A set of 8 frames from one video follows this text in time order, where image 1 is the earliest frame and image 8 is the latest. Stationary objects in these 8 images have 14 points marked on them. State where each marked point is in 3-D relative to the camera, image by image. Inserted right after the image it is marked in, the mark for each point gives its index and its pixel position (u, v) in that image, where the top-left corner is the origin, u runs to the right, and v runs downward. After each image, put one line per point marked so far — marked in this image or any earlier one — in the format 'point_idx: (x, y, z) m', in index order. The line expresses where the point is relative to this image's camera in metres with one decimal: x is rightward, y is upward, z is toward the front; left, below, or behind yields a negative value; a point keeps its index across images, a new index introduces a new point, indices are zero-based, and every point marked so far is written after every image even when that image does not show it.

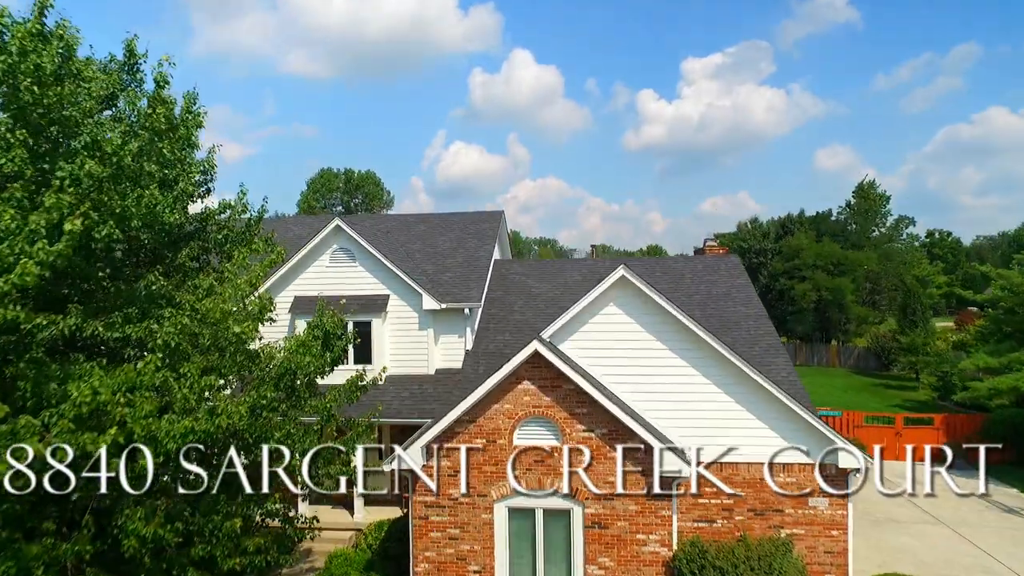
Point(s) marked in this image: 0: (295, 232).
0: (-7.1, +1.8, +20.0) m
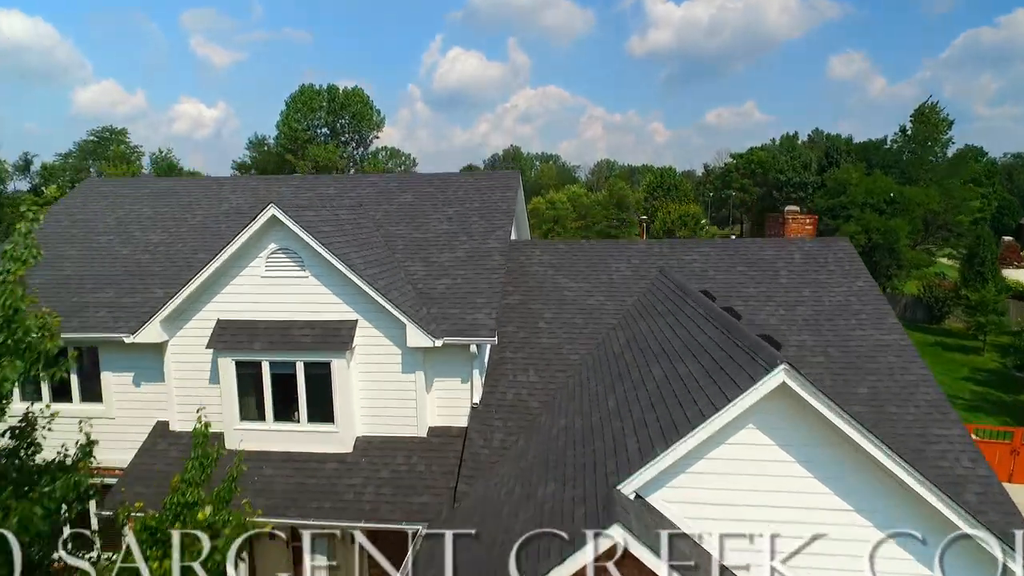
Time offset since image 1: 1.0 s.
0: (-6.6, +2.1, +14.5) m
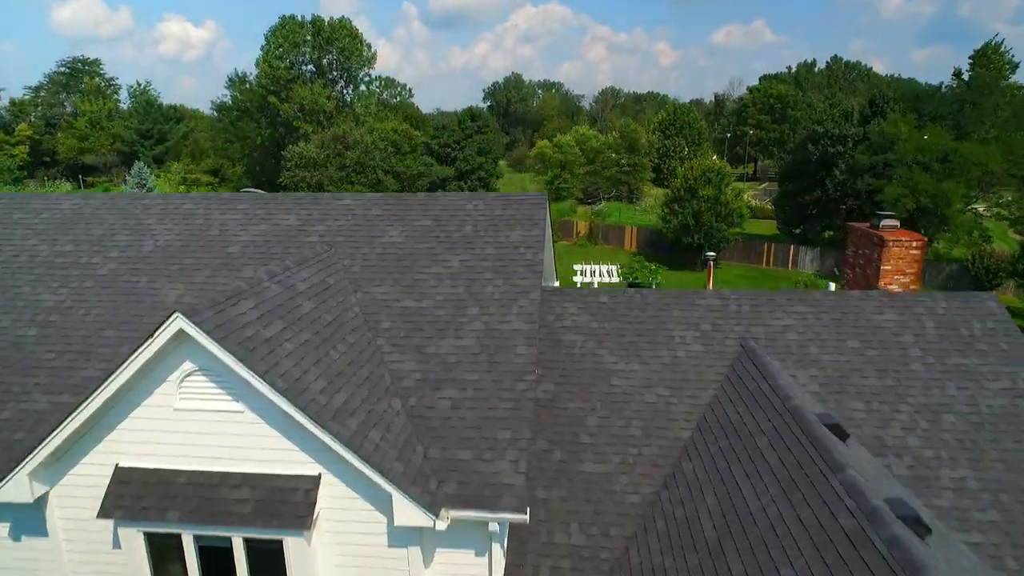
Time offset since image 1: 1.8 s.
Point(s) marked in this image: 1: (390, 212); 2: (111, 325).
0: (-6.1, +0.9, +10.7) m
1: (-2.2, +1.3, +10.8) m
2: (-6.1, -0.6, +9.2) m
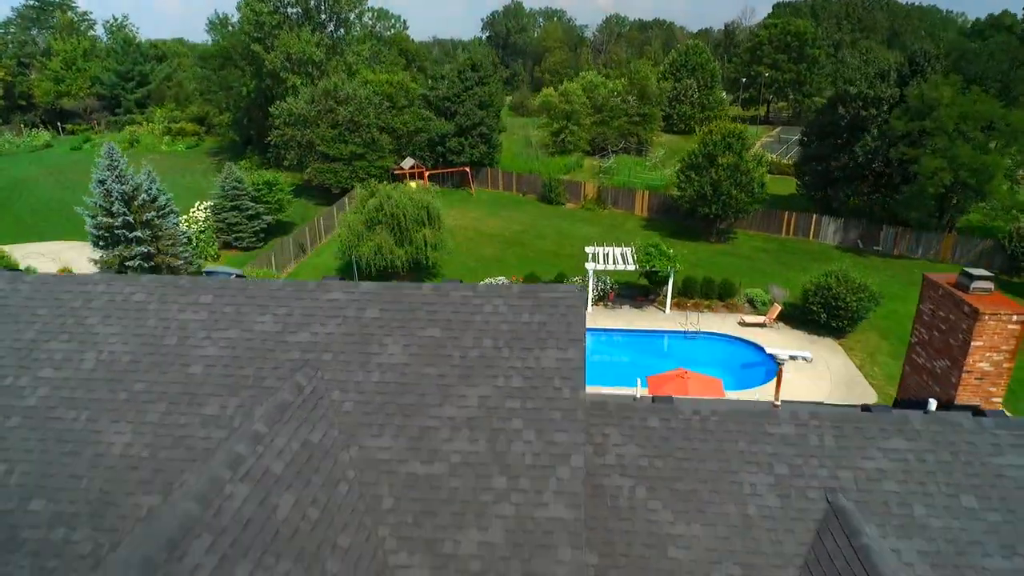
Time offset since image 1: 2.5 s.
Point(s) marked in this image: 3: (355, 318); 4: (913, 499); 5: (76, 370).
0: (-5.7, -0.8, +8.6) m
1: (-1.7, -0.4, +8.6) m
2: (-5.7, -2.4, +7.3) m
3: (-2.2, -0.4, +8.6) m
4: (+5.2, -2.7, +7.8) m
5: (-6.0, -1.1, +8.4) m
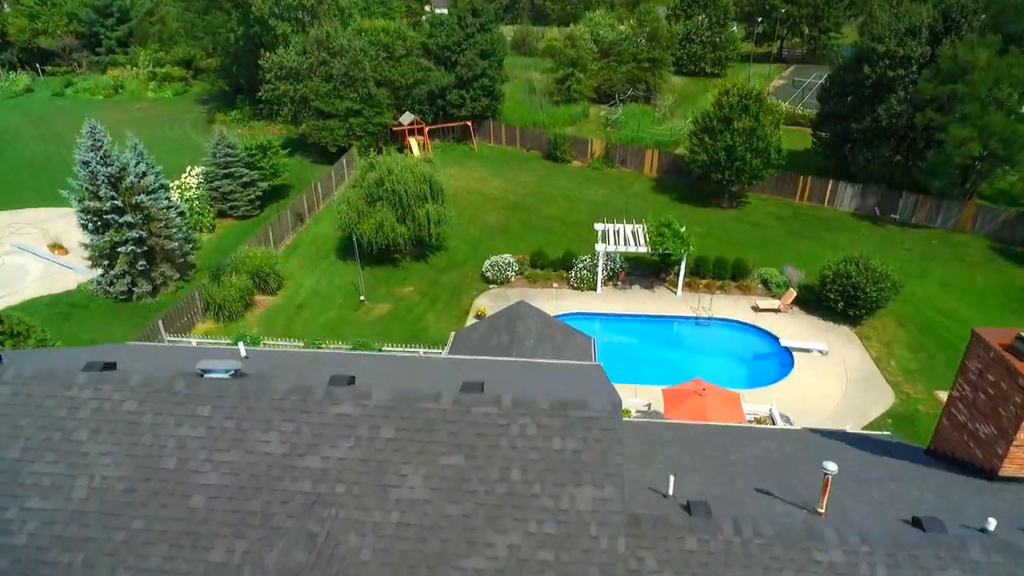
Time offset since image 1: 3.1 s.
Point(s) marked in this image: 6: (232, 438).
0: (-5.4, -2.3, +7.9) m
1: (-1.4, -1.9, +7.9) m
2: (-5.3, -4.1, +6.8) m
3: (-1.9, -2.0, +7.9) m
4: (+5.5, -4.3, +7.3) m
5: (-5.6, -2.7, +7.7) m
6: (-3.7, -2.0, +8.0) m
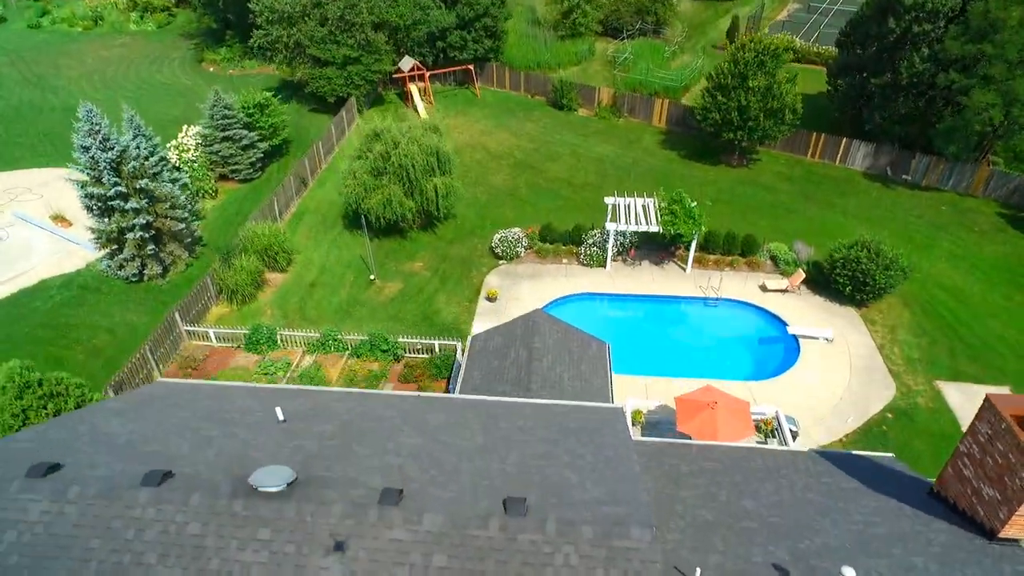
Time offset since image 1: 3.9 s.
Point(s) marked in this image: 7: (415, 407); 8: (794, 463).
0: (-4.7, -4.3, +8.5) m
1: (-0.7, -3.8, +8.4) m
2: (-4.7, -6.2, +7.6) m
3: (-1.2, -3.9, +8.4) m
4: (+6.2, -6.2, +8.3) m
5: (-5.0, -4.6, +8.3) m
6: (-3.0, -3.8, +8.5) m
7: (-2.2, -2.5, +13.7) m
8: (+6.9, -4.1, +14.9) m
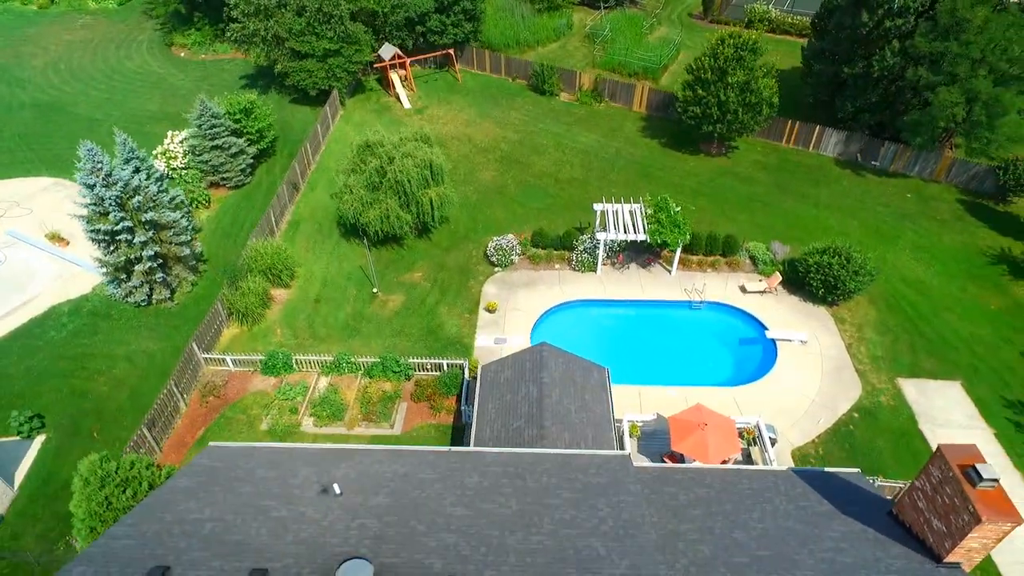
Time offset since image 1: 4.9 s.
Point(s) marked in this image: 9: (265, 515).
0: (-3.8, -6.7, +10.4) m
1: (+0.1, -6.1, +10.4) m
2: (-3.7, -8.7, +9.7) m
3: (-0.4, -6.2, +10.4) m
4: (+7.1, -8.3, +10.8) m
5: (-4.1, -7.0, +10.3) m
6: (-2.2, -6.2, +10.5) m
7: (-1.6, -4.4, +15.5) m
8: (+7.5, -5.6, +17.2) m
9: (-5.5, -5.0, +13.5) m
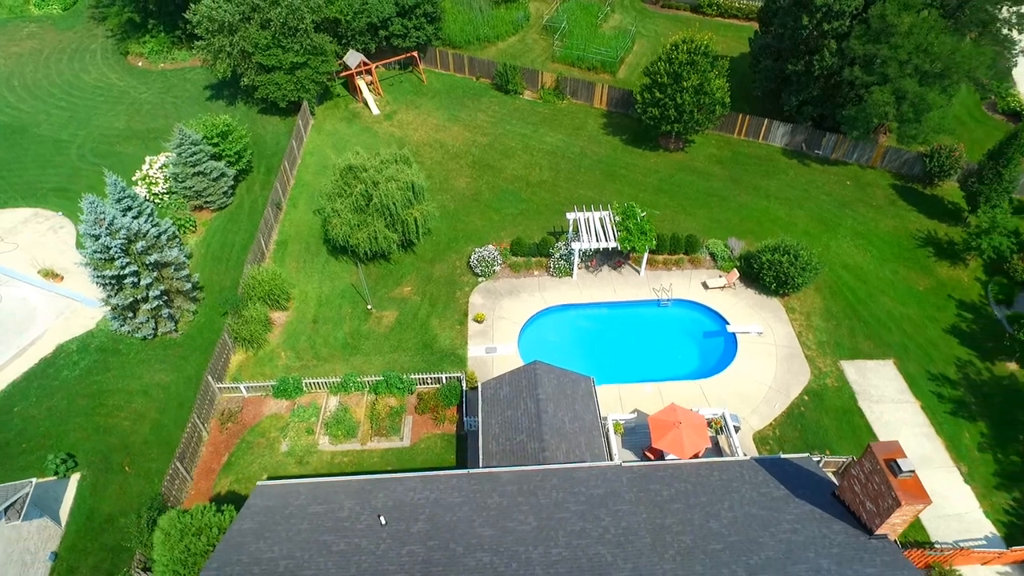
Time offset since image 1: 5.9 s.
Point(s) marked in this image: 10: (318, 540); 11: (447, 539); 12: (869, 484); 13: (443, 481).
0: (-3.0, -8.6, +13.2) m
1: (+0.9, -7.8, +13.5) m
2: (-2.7, -10.6, +12.7) m
3: (+0.4, -7.9, +13.4) m
4: (+8.0, -9.5, +14.4) m
5: (-3.2, -9.0, +13.1) m
6: (-1.4, -8.0, +13.4) m
7: (-1.2, -5.9, +18.3) m
8: (+7.8, -6.4, +20.6) m
9: (-4.9, -6.9, +16.1) m
10: (-5.2, -6.8, +16.4) m
11: (-1.8, -6.7, +16.5) m
12: (+10.5, -5.8, +18.0) m
13: (-2.1, -5.8, +18.3) m
